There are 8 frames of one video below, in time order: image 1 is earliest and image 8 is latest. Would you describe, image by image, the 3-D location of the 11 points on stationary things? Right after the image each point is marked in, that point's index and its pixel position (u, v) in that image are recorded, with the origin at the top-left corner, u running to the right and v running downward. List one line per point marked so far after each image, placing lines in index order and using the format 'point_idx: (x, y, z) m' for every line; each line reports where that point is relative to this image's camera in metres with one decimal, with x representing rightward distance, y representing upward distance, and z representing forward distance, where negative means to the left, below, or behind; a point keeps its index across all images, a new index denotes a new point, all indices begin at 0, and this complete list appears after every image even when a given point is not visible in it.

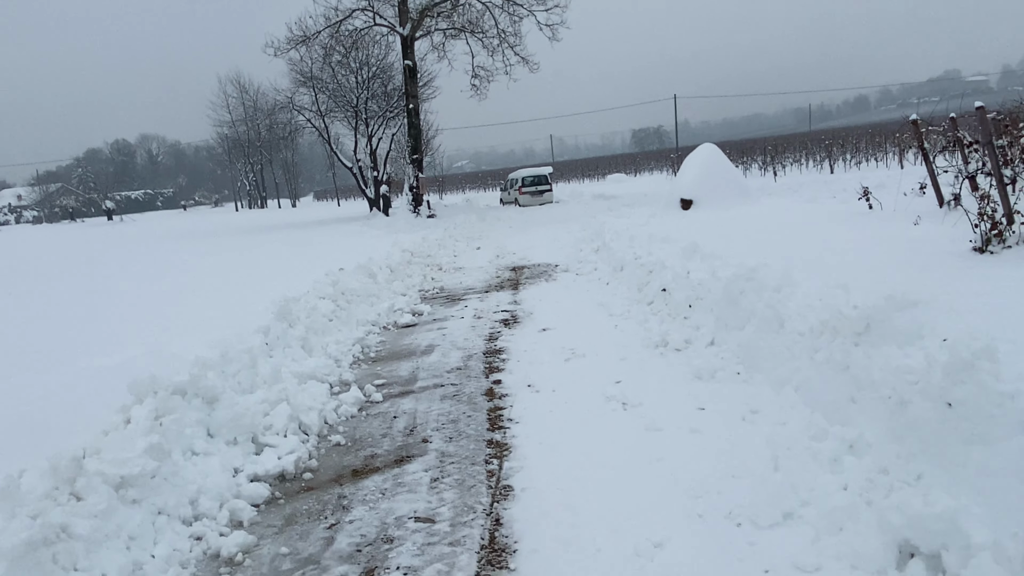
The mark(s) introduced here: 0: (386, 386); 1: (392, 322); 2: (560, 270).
0: (-0.9, -0.7, +5.3) m
1: (-1.2, -0.4, +7.9) m
2: (+0.8, +0.3, +12.1) m
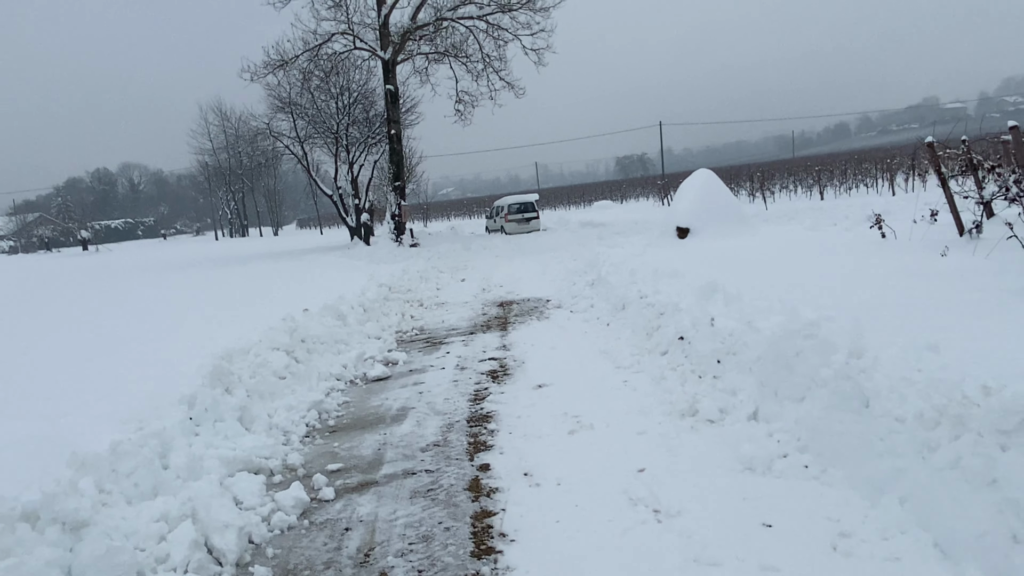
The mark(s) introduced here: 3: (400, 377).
0: (-0.9, -1.0, +4.2) m
1: (-1.3, -0.8, +6.7) m
2: (+0.6, -0.3, +11.0) m
3: (-1.0, -0.8, +6.6) m
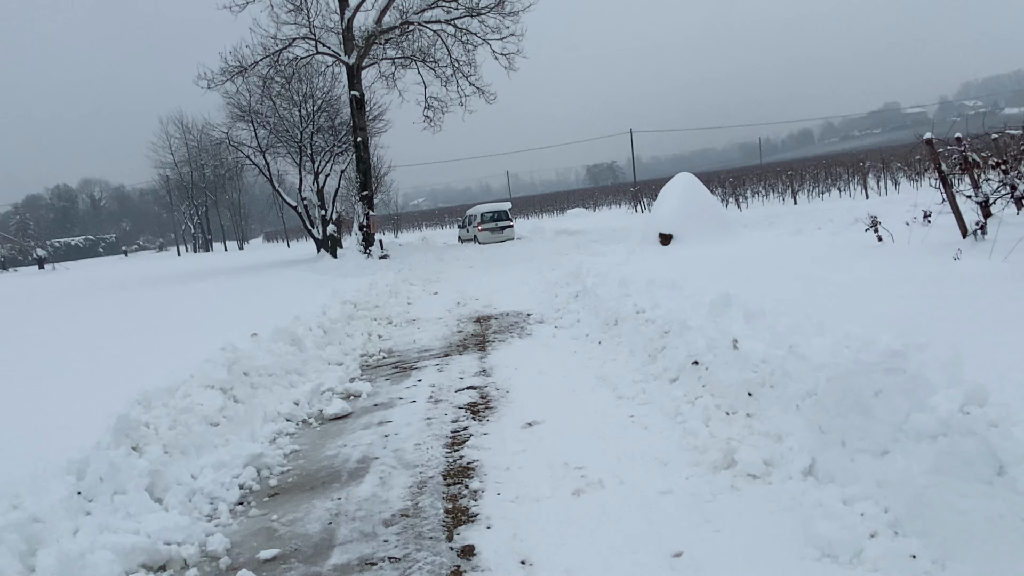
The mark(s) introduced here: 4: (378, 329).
0: (-1.0, -1.1, +3.2) m
1: (-1.5, -0.9, +5.7) m
2: (+0.3, -0.5, +10.0) m
3: (-1.1, -0.9, +5.6) m
4: (-1.8, -0.6, +10.0) m
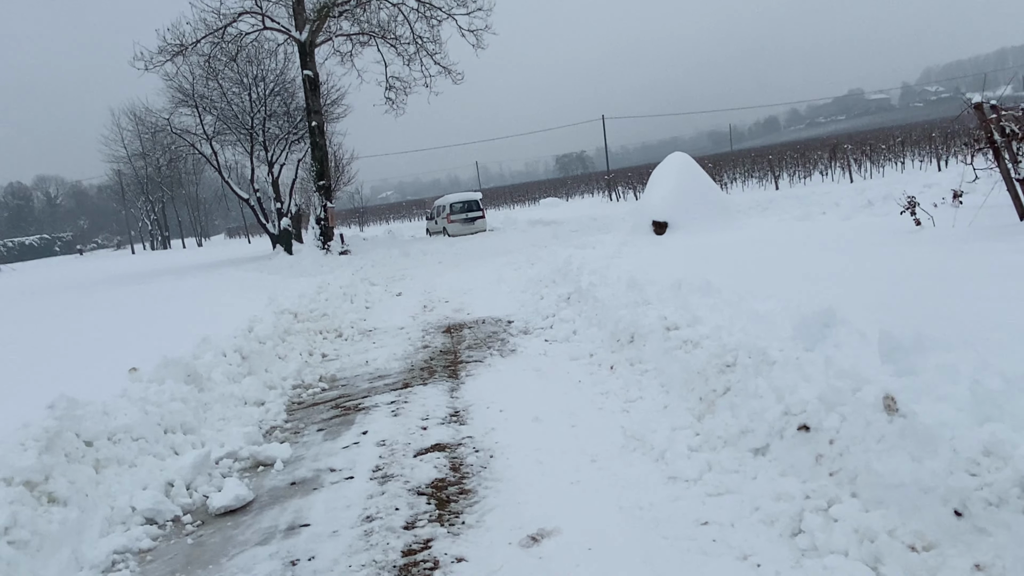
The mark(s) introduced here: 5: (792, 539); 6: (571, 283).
0: (-0.9, -1.3, +1.2) m
1: (-1.5, -1.1, +3.7) m
2: (+0.1, -0.5, +8.1) m
3: (-1.2, -1.0, +3.6) m
4: (-2.0, -0.6, +8.0) m
5: (+0.9, -0.8, +2.5) m
6: (+0.7, +0.1, +9.1) m
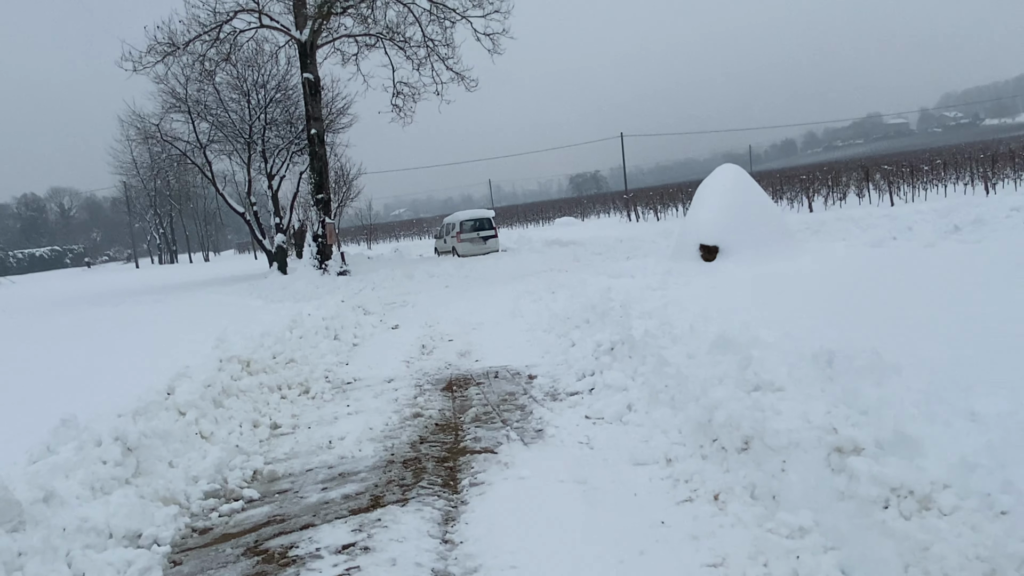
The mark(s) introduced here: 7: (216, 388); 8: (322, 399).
0: (-0.9, -1.5, -1.1) m
1: (-1.4, -1.3, +1.5) m
2: (+0.3, -0.9, +5.9) m
3: (-1.1, -1.3, +1.4) m
4: (-1.8, -1.0, +5.8) m
5: (+1.0, -1.1, +0.3) m
6: (+0.9, -0.4, +6.9) m
7: (-2.3, -0.8, +5.7) m
8: (-1.6, -0.9, +6.5) m
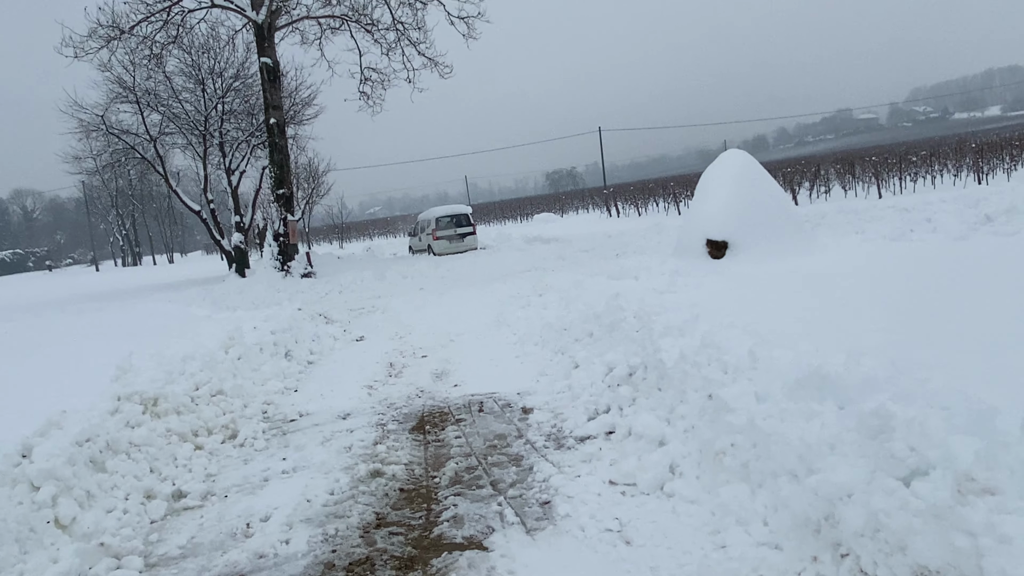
0: (-0.7, -1.6, -2.6) m
1: (-1.3, -1.4, 0.0) m
2: (+0.2, -0.9, +4.4) m
3: (-1.0, -1.4, -0.1) m
4: (-1.9, -1.1, +4.3) m
5: (+1.2, -1.1, -1.2) m
6: (+0.8, -0.4, +5.4) m
7: (-2.3, -0.9, +4.2) m
8: (-1.7, -1.0, +4.9) m
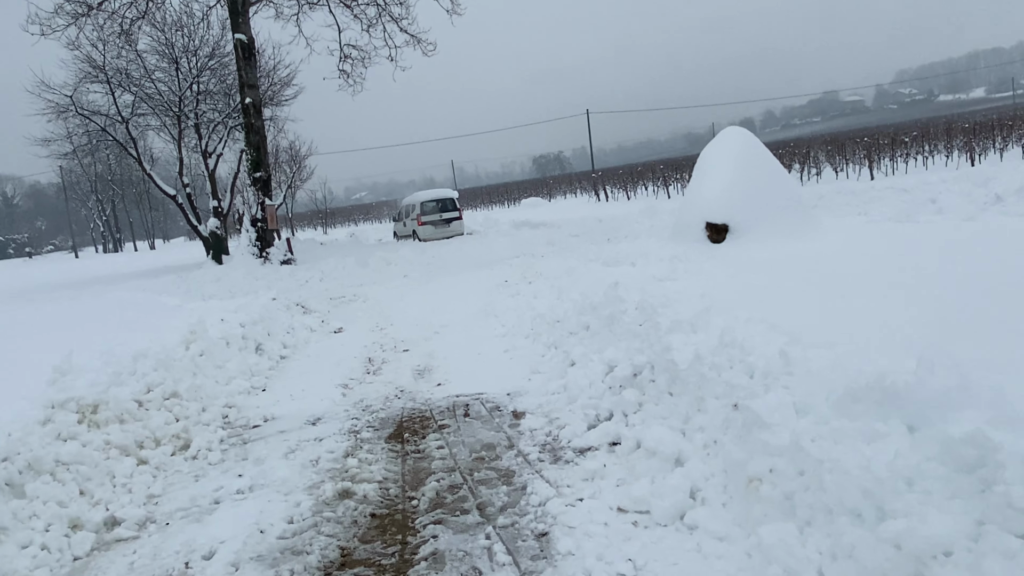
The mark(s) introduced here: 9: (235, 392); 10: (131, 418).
0: (-0.6, -1.7, -3.1) m
1: (-1.3, -1.4, -0.6) m
2: (+0.2, -0.9, +3.8) m
3: (-0.9, -1.4, -0.7) m
4: (-1.9, -1.0, +3.6) m
5: (+1.2, -1.2, -1.7) m
6: (+0.8, -0.3, +4.9) m
7: (-2.3, -0.8, +3.6) m
8: (-1.8, -1.0, +4.3) m
9: (-2.2, -0.8, +5.9) m
10: (-2.3, -0.8, +4.6) m
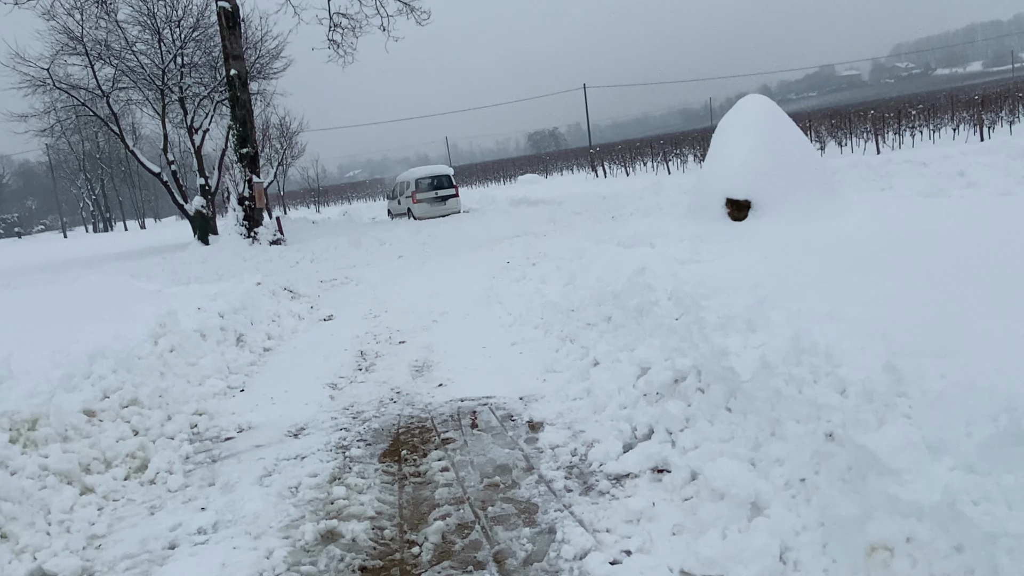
0: (-0.5, -1.8, -3.8) m
1: (-1.2, -1.5, -1.3) m
2: (+0.2, -0.8, +3.1) m
3: (-0.8, -1.5, -1.4) m
4: (-1.8, -1.0, +2.9) m
5: (+1.3, -1.3, -2.4) m
6: (+0.8, -0.3, +4.2) m
7: (-2.3, -0.8, +2.9) m
8: (-1.7, -0.9, +3.6) m
9: (-2.1, -0.7, +5.1) m
10: (-2.2, -0.7, +3.9) m
